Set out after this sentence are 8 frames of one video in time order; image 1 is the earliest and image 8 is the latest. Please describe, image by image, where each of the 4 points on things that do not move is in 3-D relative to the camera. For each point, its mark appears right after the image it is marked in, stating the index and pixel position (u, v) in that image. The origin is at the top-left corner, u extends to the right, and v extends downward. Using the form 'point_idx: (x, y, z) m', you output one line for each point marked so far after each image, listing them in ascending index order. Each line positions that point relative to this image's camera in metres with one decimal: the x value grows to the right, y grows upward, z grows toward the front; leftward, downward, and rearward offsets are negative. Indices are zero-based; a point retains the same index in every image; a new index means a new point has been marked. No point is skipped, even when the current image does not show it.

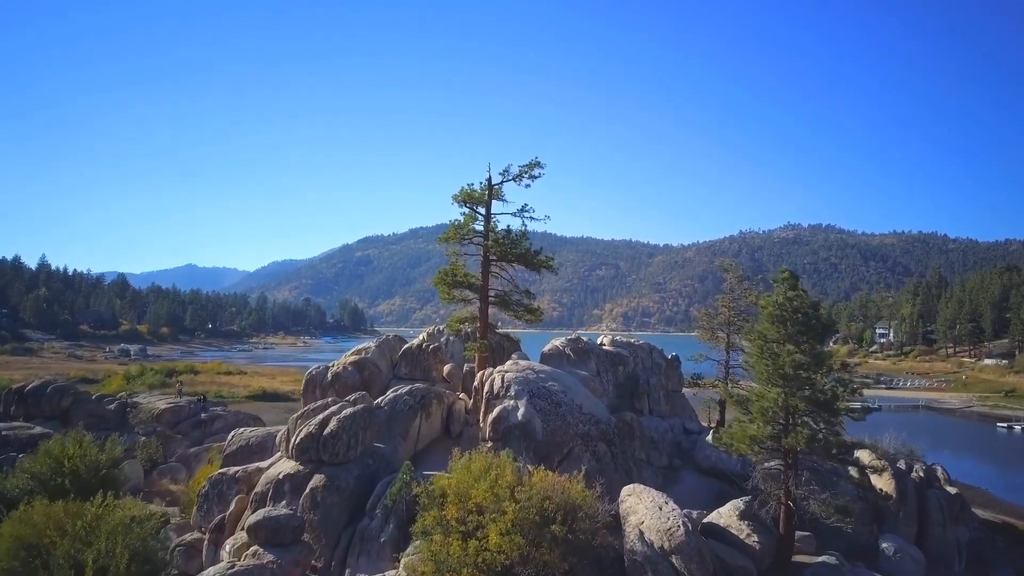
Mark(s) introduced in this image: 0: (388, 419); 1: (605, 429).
0: (-2.6, -2.8, +13.4) m
1: (+2.1, -3.1, +13.9) m
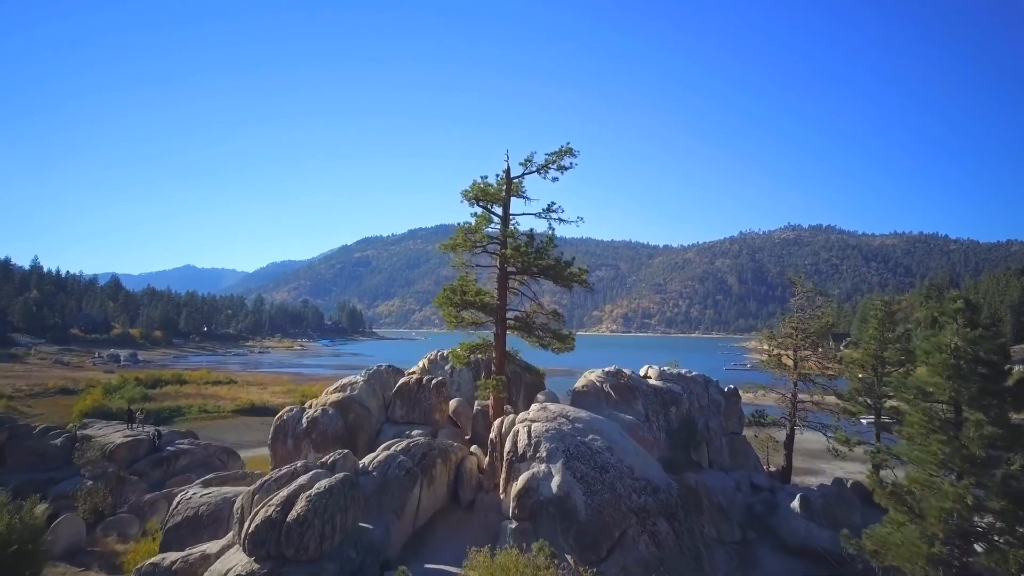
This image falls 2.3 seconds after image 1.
0: (-2.1, -3.2, +10.0) m
1: (+2.6, -3.5, +10.5) m
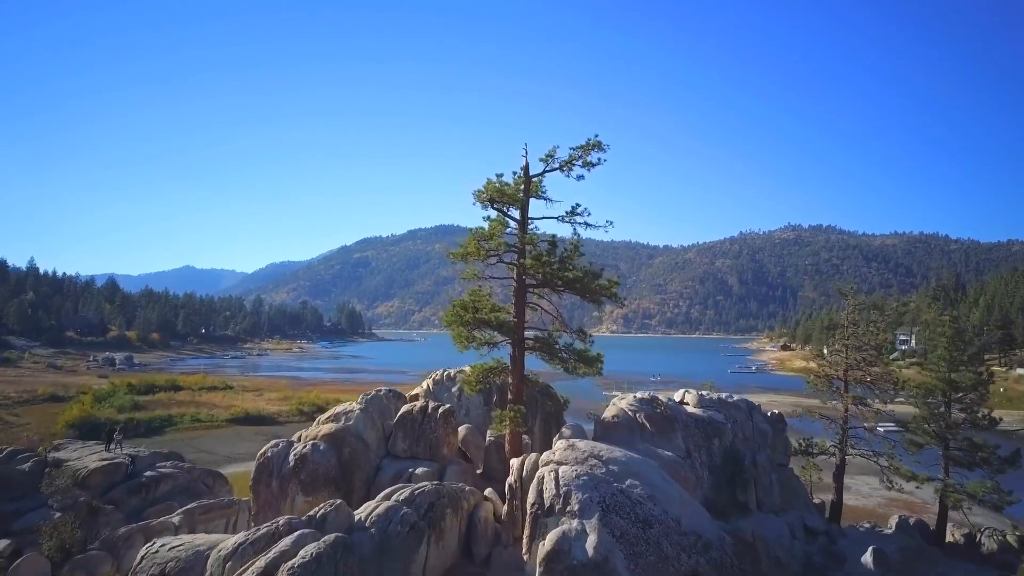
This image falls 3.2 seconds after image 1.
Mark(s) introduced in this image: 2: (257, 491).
0: (-1.8, -3.5, +8.3) m
1: (+2.9, -3.7, +8.8) m
2: (-4.5, -3.6, +11.2) m
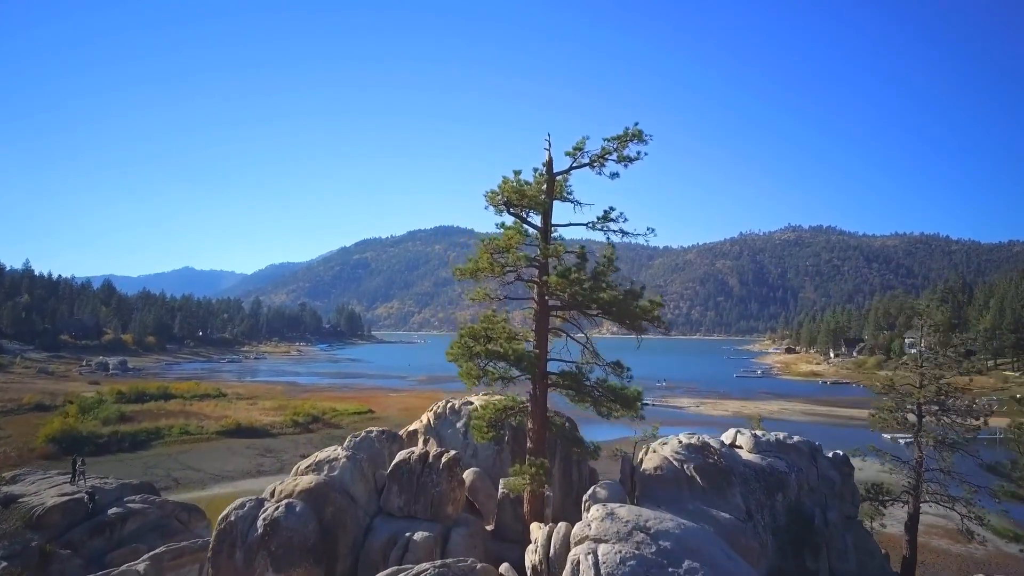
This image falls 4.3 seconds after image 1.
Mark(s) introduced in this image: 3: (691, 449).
0: (-1.5, -3.8, +6.3) m
1: (+3.2, -4.1, +6.8) m
2: (-4.2, -3.9, +9.1) m
3: (+2.7, -2.4, +9.5) m
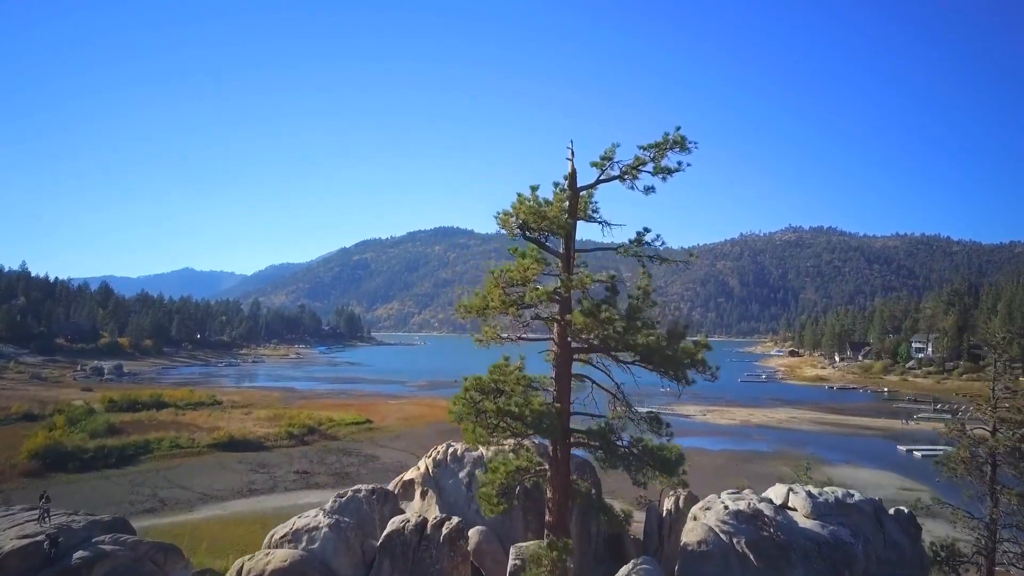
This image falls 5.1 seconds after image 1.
0: (-1.3, -4.2, +4.8) m
1: (+3.4, -4.5, +5.3) m
2: (-4.0, -4.4, +7.6) m
3: (+2.8, -2.8, +8.0) m
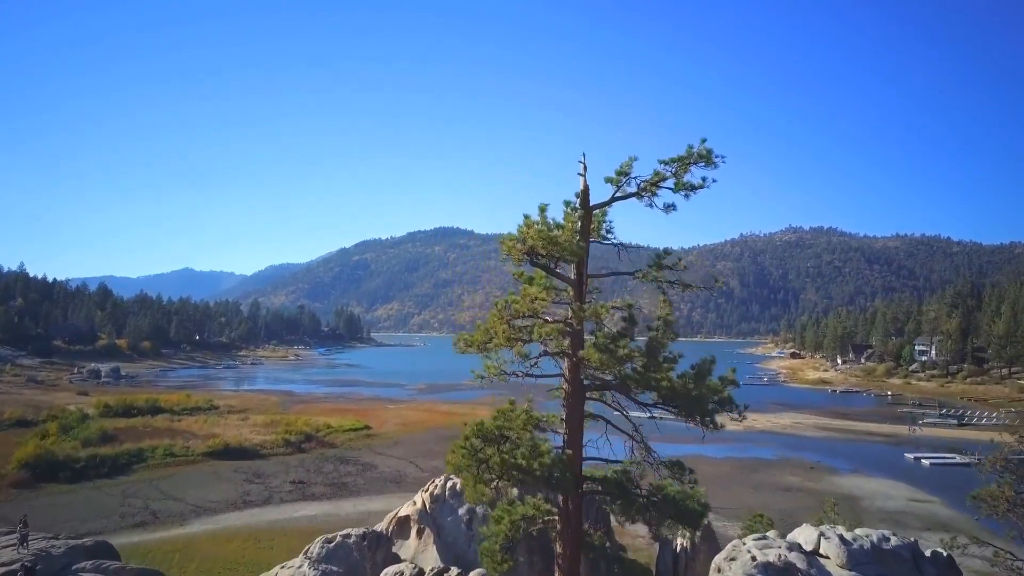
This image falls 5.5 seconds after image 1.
0: (-1.3, -4.6, +4.0) m
1: (+3.4, -4.8, +4.5) m
2: (-4.0, -4.7, +6.8) m
3: (+2.9, -3.1, +7.2) m
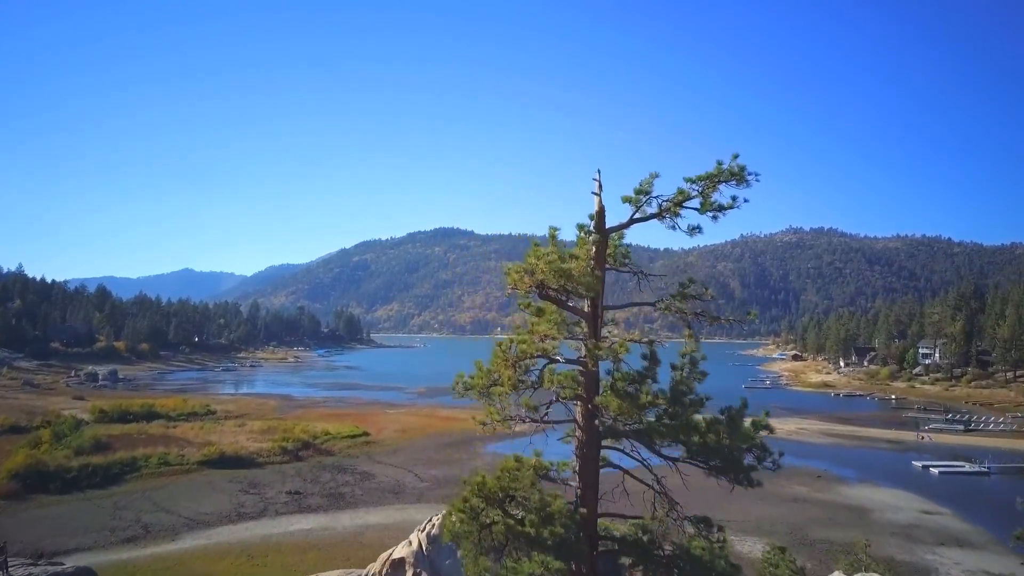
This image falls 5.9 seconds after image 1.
0: (-1.2, -4.9, +3.2) m
1: (+3.5, -5.2, +3.7) m
2: (-3.9, -5.0, +6.1) m
3: (+3.0, -3.5, +6.5) m
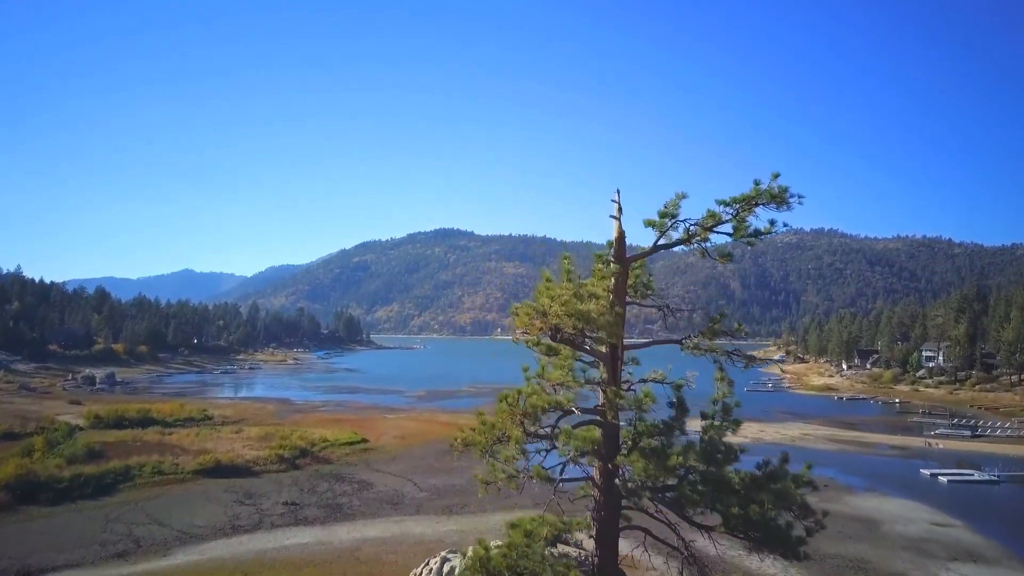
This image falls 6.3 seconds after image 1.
0: (-1.2, -5.2, +2.5) m
1: (+3.5, -5.5, +3.0) m
2: (-3.8, -5.3, +5.3) m
3: (+3.0, -3.8, +5.7) m
